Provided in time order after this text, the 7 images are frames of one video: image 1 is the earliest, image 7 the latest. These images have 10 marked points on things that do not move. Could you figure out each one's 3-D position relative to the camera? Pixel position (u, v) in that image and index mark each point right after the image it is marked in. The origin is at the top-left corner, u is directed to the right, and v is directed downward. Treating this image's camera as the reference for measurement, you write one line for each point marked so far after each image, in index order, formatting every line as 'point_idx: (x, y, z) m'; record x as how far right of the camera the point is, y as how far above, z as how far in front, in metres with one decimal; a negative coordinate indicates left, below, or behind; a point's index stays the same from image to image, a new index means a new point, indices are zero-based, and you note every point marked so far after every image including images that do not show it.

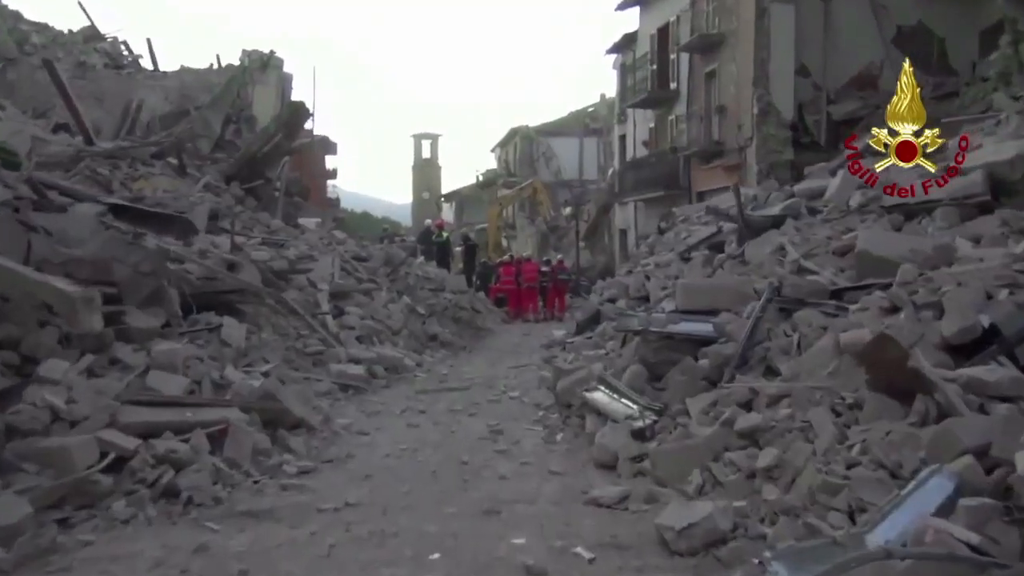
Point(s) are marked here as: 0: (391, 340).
0: (-2.6, -1.1, +12.6) m
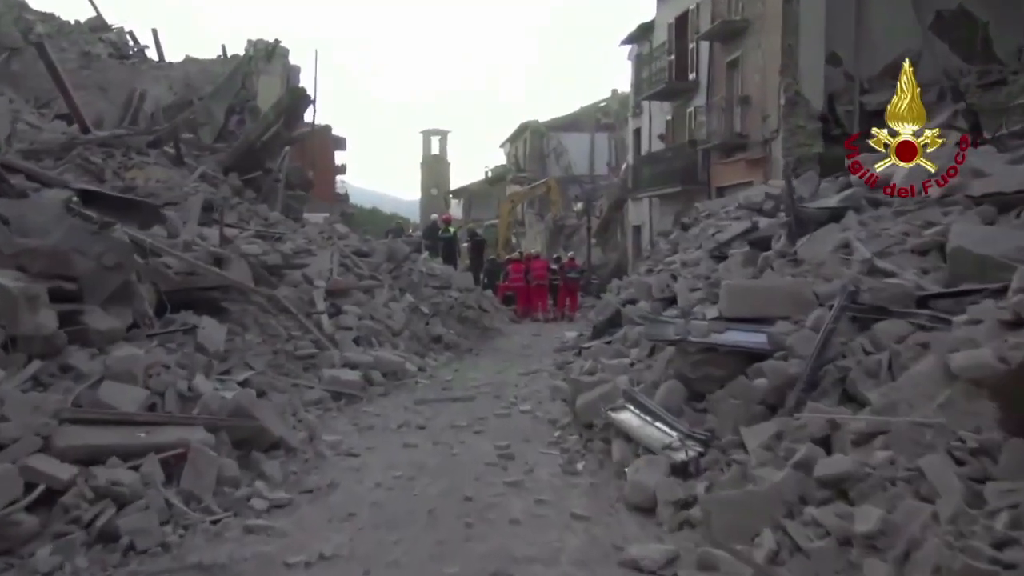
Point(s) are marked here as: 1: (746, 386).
0: (-2.4, -1.0, +11.6) m
1: (+1.9, -0.8, +4.9) m
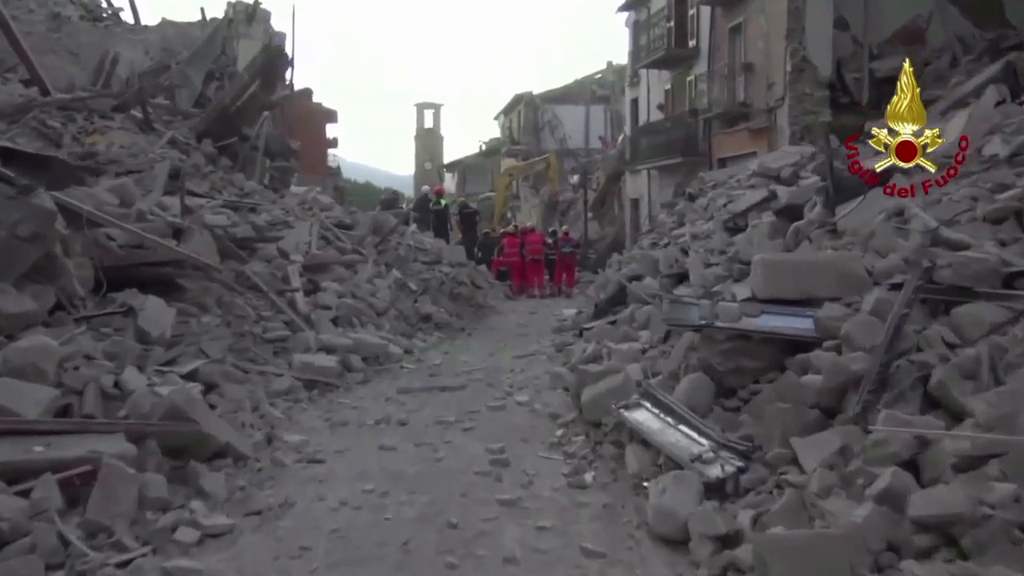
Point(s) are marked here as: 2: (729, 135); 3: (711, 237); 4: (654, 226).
0: (-2.4, -0.6, +10.6) m
1: (+1.9, -0.7, +4.0) m
2: (+6.8, +4.9, +19.0) m
3: (+3.0, +0.7, +8.9) m
4: (+3.3, +1.4, +13.9) m
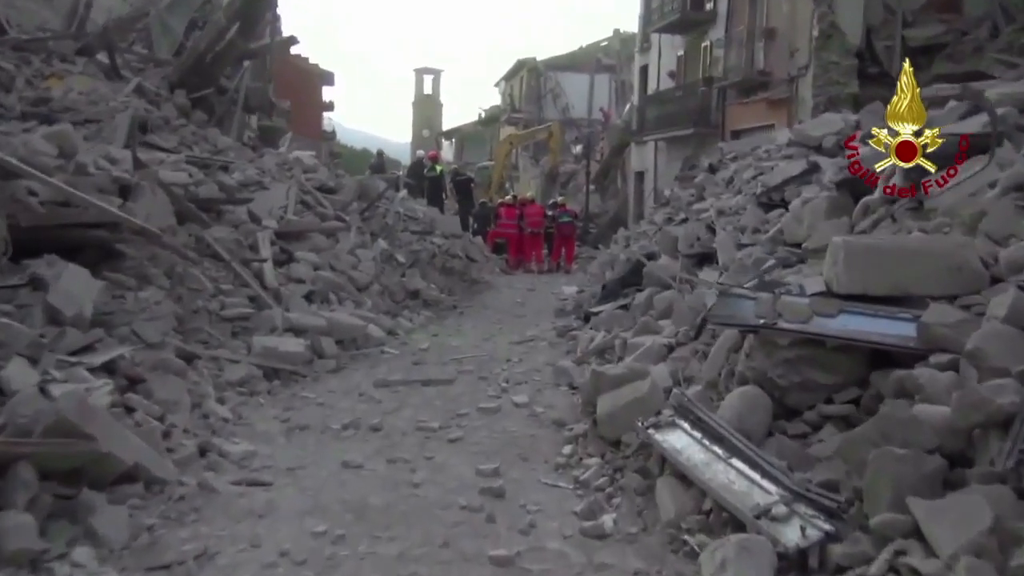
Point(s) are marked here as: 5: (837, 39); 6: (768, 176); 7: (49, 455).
0: (-2.5, -0.1, +9.5) m
1: (+1.9, -0.6, +2.9) m
2: (+6.9, +5.4, +17.7) m
3: (+3.0, +1.0, +7.8) m
4: (+3.3, +1.8, +12.7) m
5: (+7.9, +6.1, +14.5) m
6: (+3.6, +1.6, +8.4) m
7: (-2.6, -0.9, +3.3) m
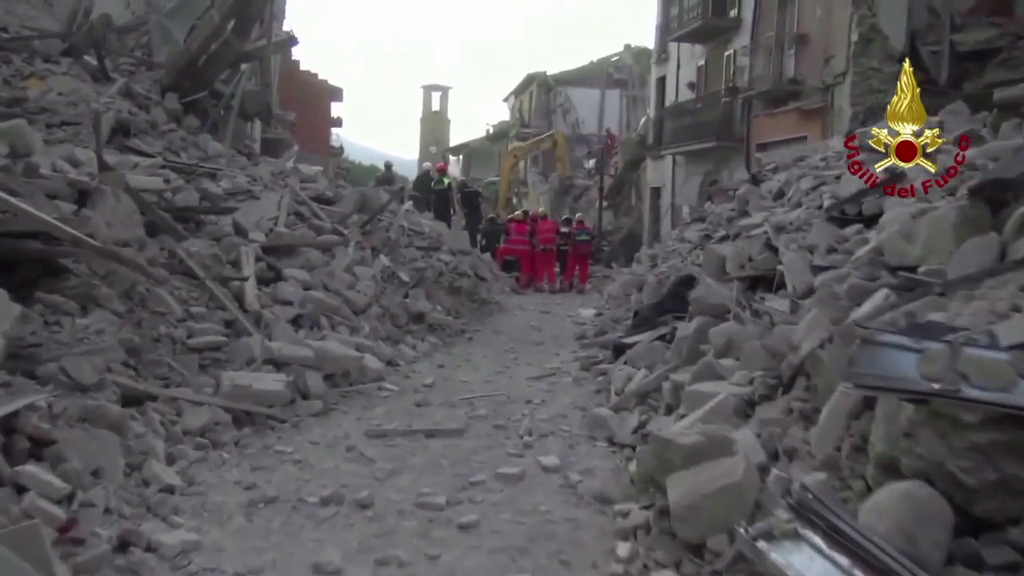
0: (-2.2, -0.5, +8.3) m
1: (+2.1, -0.8, +1.6) m
2: (+7.3, +4.8, +16.5) m
3: (+3.2, +0.6, +6.6) m
4: (+3.6, +1.4, +11.5) m
5: (+8.3, +5.5, +13.4) m
6: (+3.9, +1.2, +7.2) m
7: (-2.4, -1.1, +2.1) m
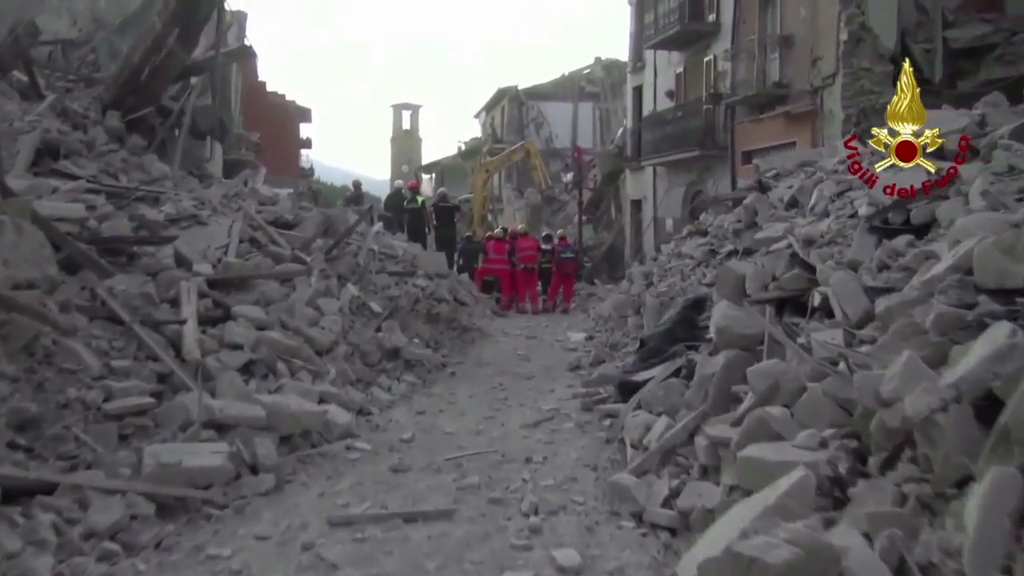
0: (-2.4, -0.9, +7.1) m
1: (+2.2, -0.9, +0.6) m
2: (+6.6, +4.4, +15.9) m
3: (+3.1, +0.4, +5.6) m
4: (+3.3, +1.0, +10.6) m
5: (+7.7, +5.3, +12.8) m
6: (+3.7, +1.0, +6.3) m
7: (-2.3, -1.4, +0.9) m
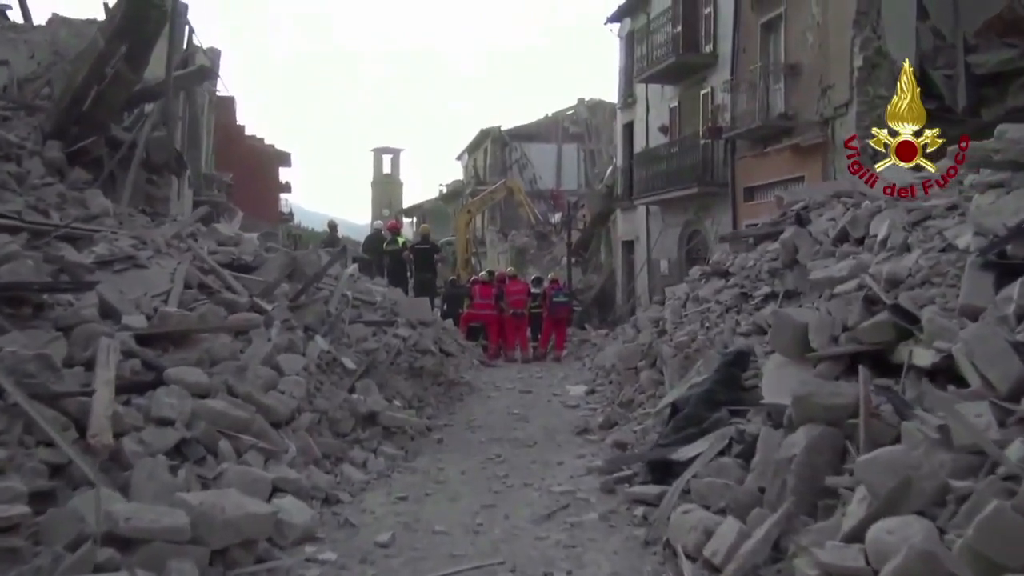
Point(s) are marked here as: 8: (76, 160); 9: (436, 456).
0: (-2.3, -1.5, +5.7) m
1: (+2.5, -1.0, -0.6) m
2: (+6.3, +3.3, +15.1) m
3: (+3.2, 0.0, +4.5) m
4: (+3.2, +0.3, +9.5) m
5: (+7.5, +4.4, +12.1) m
6: (+3.8, +0.6, +5.2) m
7: (-2.0, -1.5, -0.5) m
8: (-7.7, +2.2, +10.3) m
9: (-0.9, -2.1, +7.3) m
